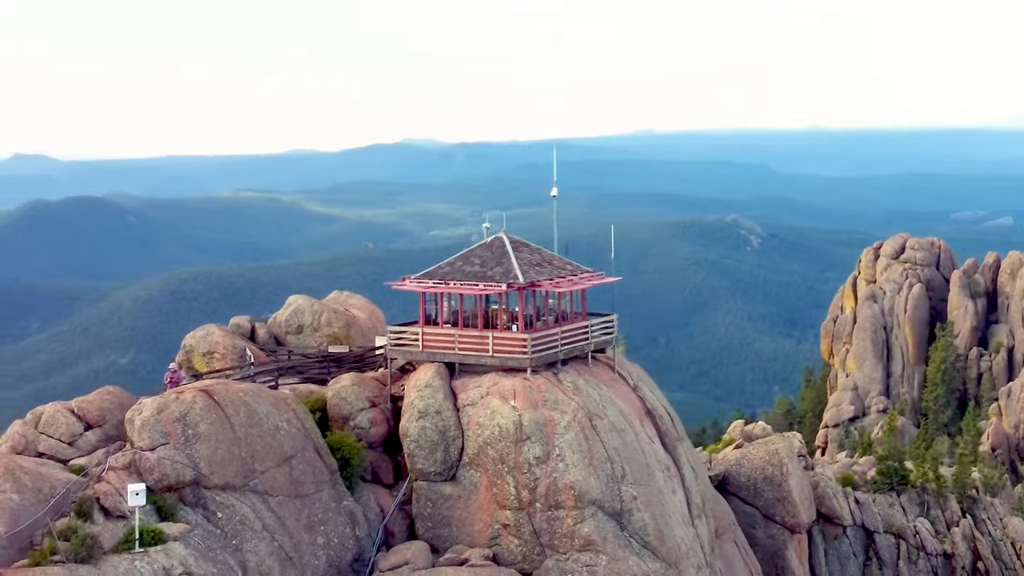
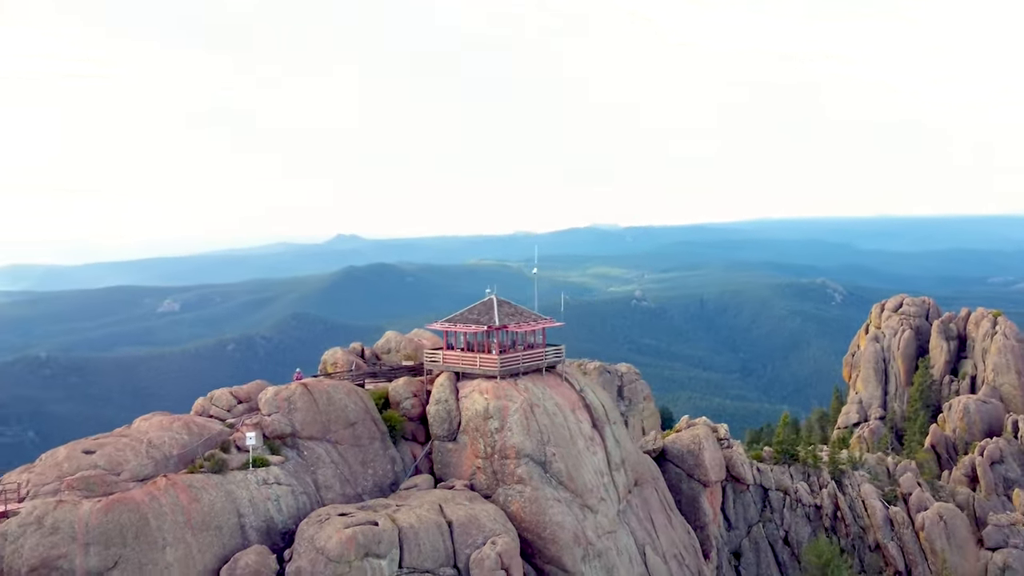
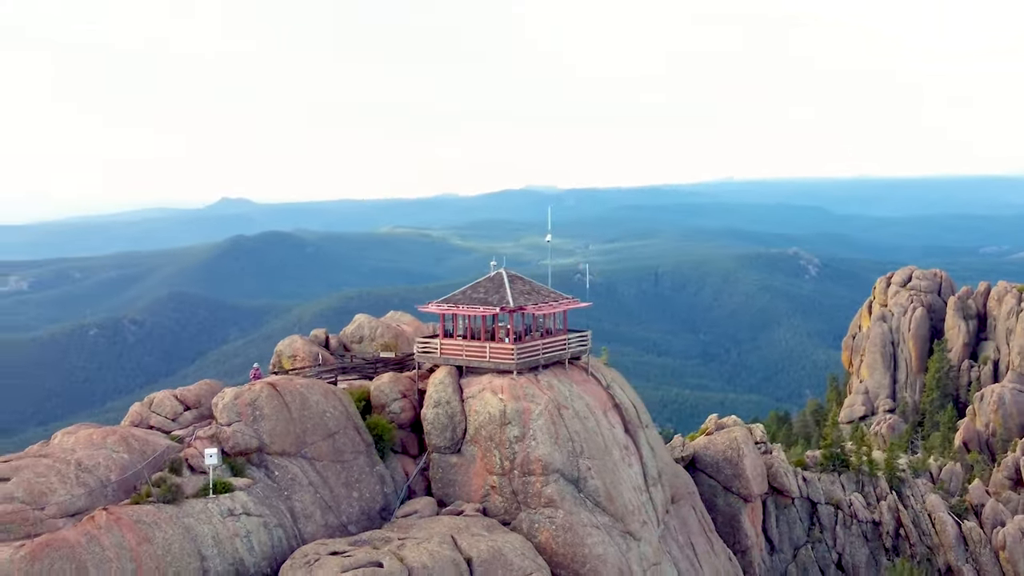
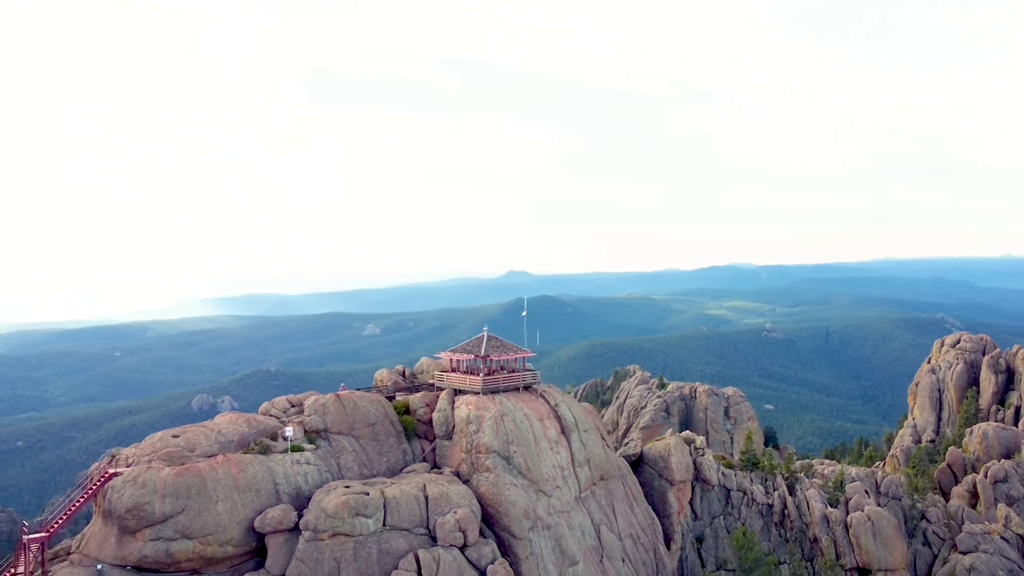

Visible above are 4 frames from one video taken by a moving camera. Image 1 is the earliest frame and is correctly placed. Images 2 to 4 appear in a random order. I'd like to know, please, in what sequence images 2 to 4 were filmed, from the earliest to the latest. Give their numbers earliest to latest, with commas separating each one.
3, 2, 4
